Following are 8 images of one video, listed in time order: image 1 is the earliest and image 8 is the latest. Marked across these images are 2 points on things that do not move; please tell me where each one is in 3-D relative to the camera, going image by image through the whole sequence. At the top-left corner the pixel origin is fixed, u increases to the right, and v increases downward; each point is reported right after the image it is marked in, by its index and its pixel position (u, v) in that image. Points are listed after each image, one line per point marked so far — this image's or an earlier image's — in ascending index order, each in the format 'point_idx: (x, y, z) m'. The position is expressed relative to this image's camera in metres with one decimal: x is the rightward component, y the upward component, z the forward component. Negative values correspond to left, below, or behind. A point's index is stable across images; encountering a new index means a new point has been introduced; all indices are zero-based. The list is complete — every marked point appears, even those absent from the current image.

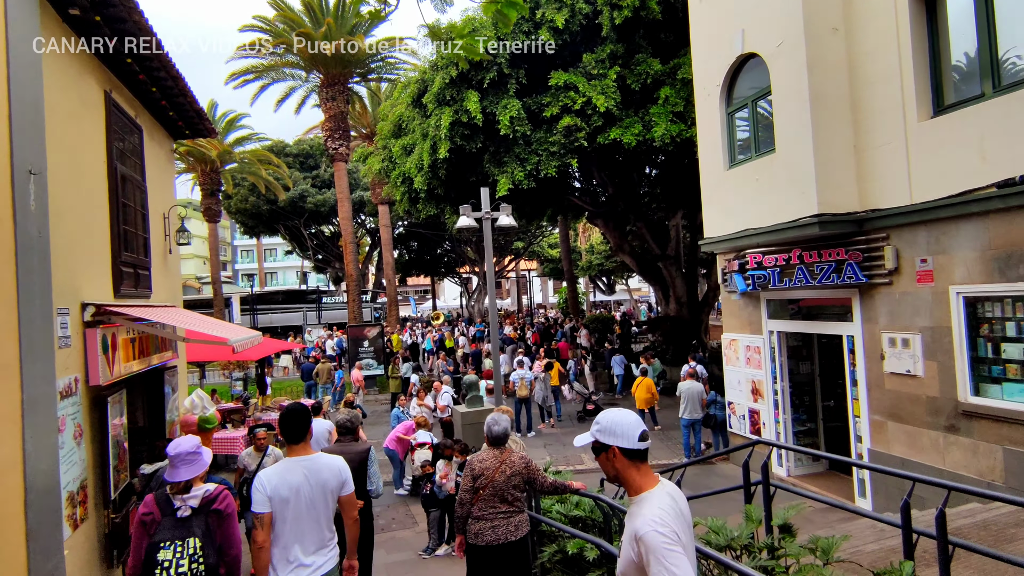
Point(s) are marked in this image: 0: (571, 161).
0: (+1.4, +3.1, +14.4) m
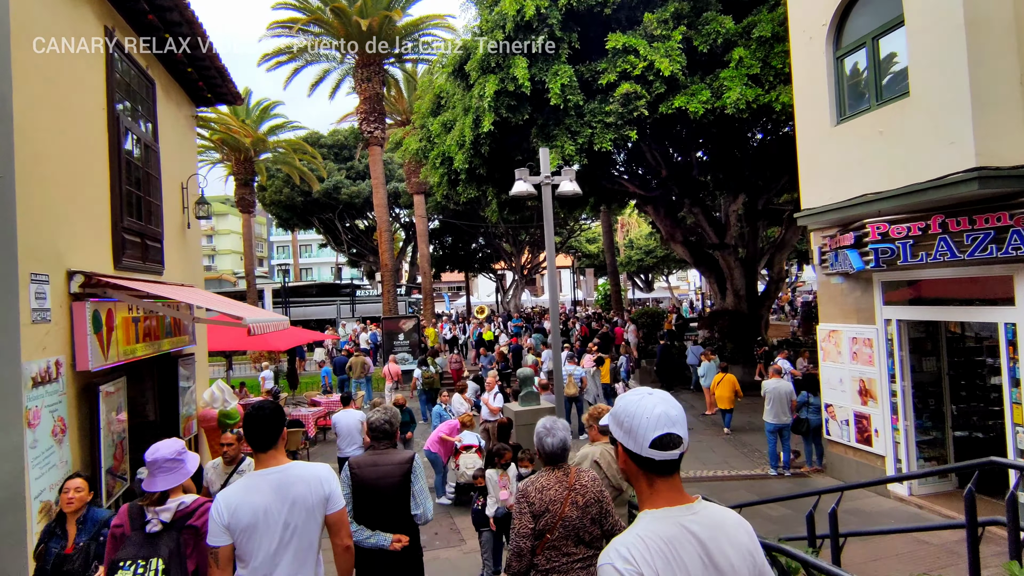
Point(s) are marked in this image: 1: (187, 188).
0: (+2.5, +3.4, +13.0) m
1: (-4.9, +1.5, +9.1) m
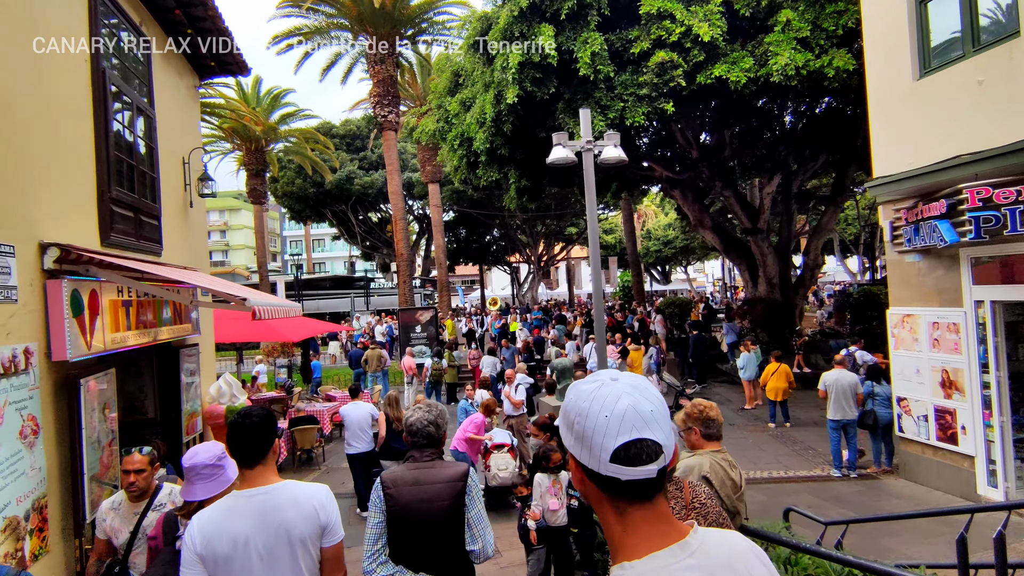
0: (+3.0, +3.7, +12.0) m
1: (-4.5, +1.7, +8.4) m
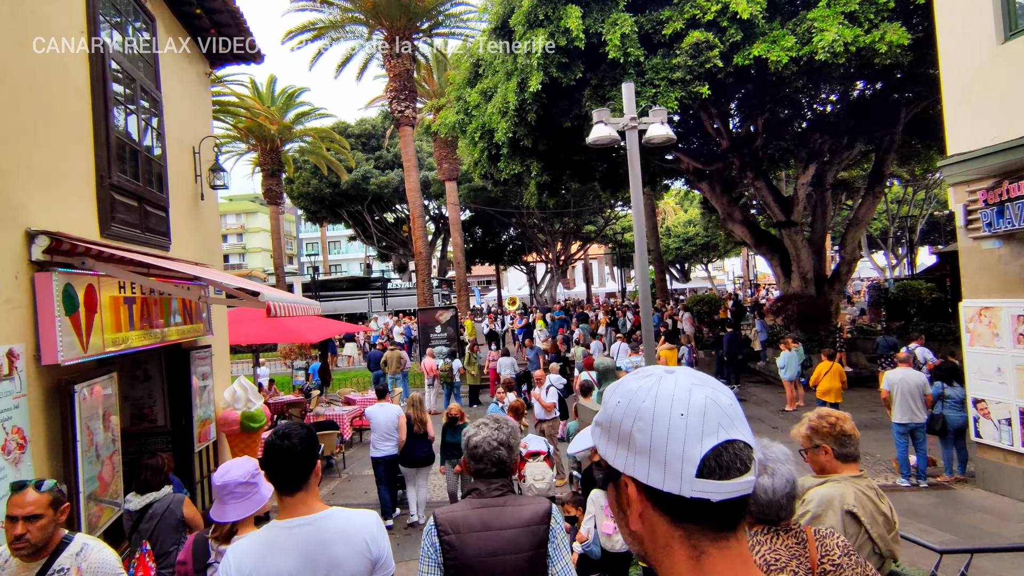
0: (+3.5, +3.8, +11.3) m
1: (-4.1, +1.8, +7.9) m
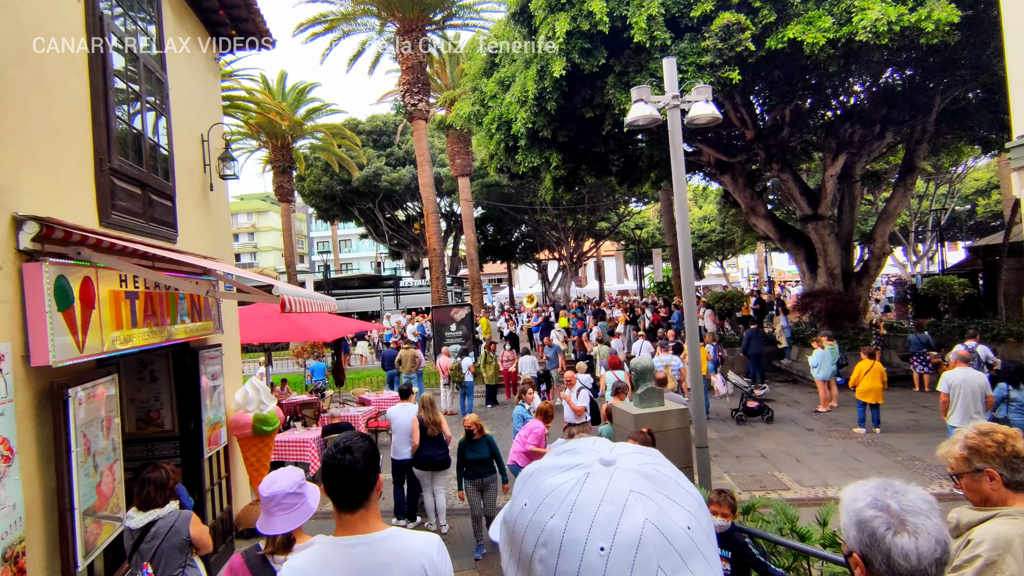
0: (+3.9, +3.8, +10.8) m
1: (-3.7, +1.8, +7.4) m
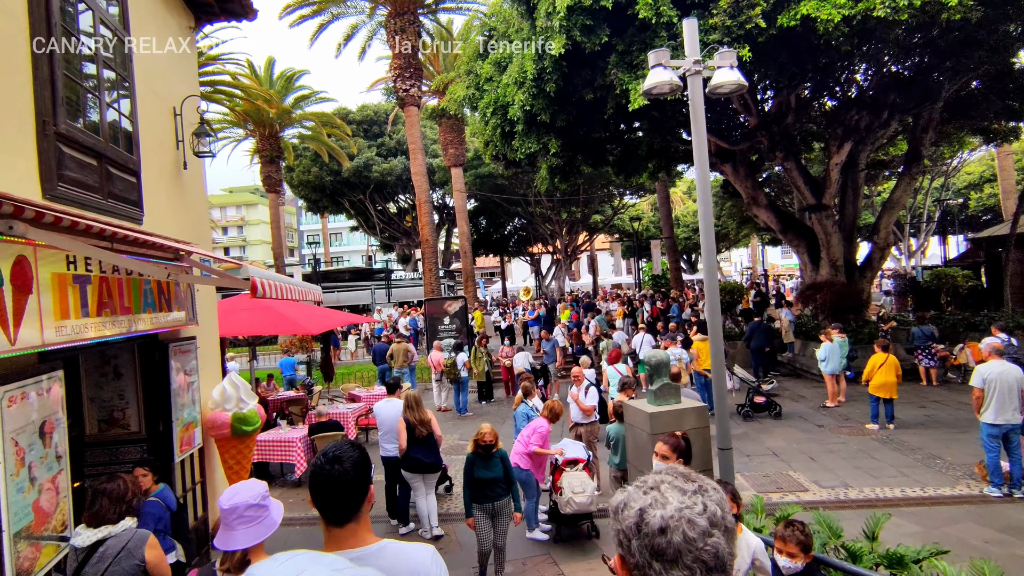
0: (+3.8, +4.0, +10.2) m
1: (-3.7, +1.9, +6.8) m
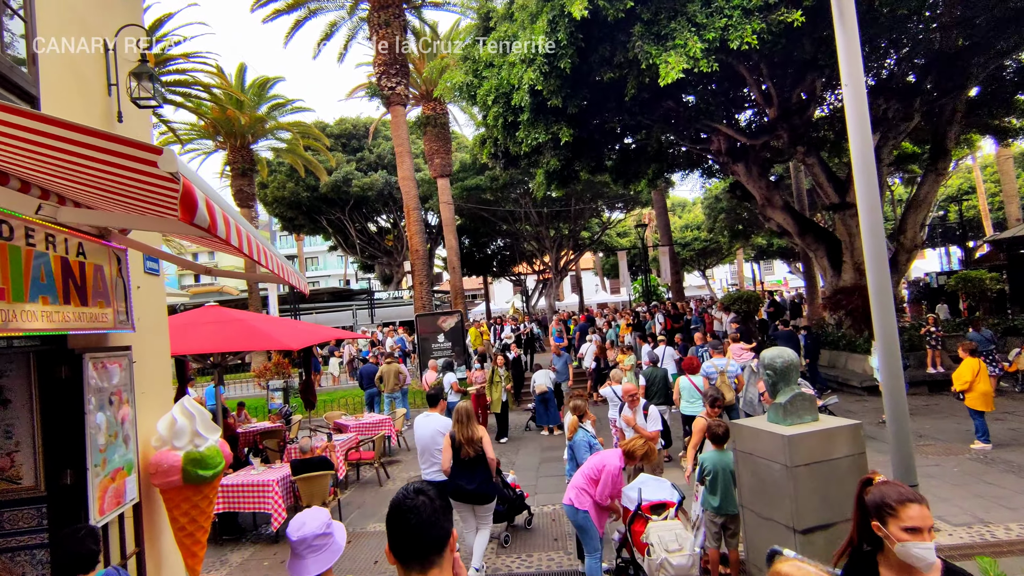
0: (+4.0, +4.1, +8.9) m
1: (-3.3, +2.0, +5.1) m
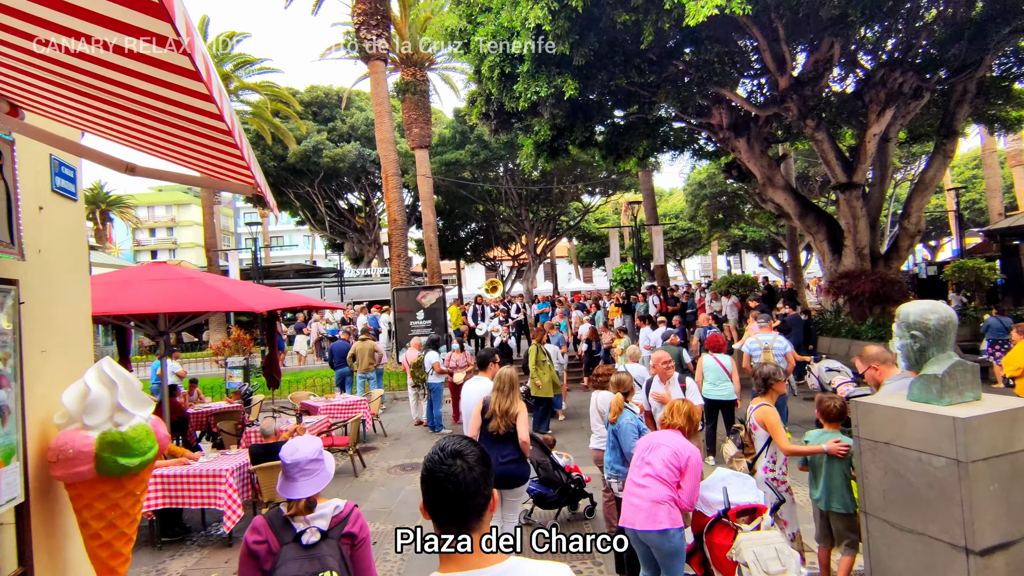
0: (+4.2, +4.4, +7.8) m
1: (-3.0, +2.5, +3.7) m
